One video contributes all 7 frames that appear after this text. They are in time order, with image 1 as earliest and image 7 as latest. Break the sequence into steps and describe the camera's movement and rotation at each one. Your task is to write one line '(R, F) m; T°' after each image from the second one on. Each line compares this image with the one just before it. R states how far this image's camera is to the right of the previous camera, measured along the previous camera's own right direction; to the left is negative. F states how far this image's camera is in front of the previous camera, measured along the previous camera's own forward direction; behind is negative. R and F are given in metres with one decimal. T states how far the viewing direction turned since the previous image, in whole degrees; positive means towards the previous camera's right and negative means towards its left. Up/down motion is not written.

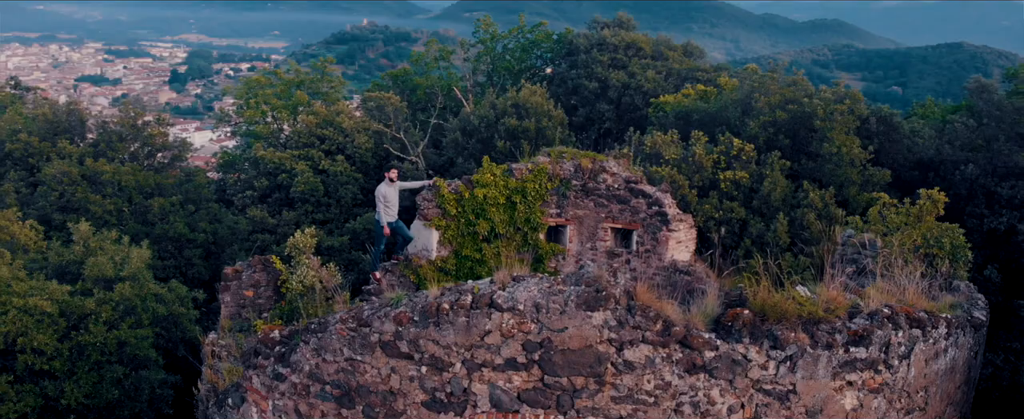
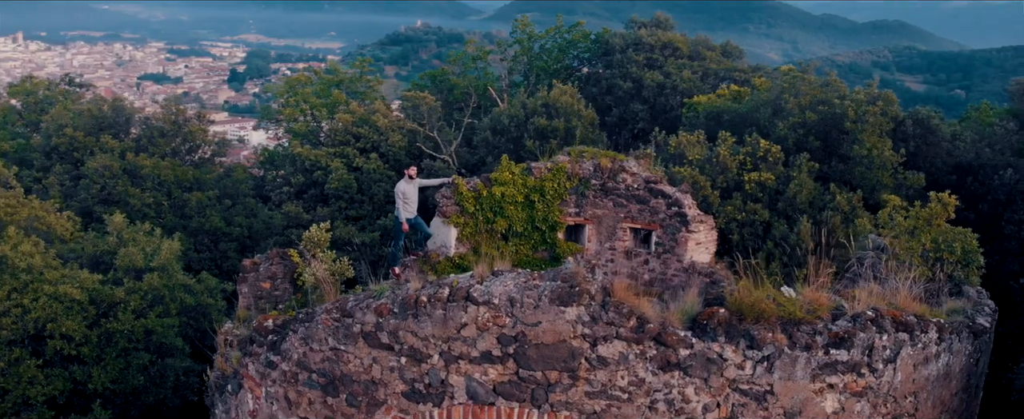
(+0.4, 0.0) m; -4°
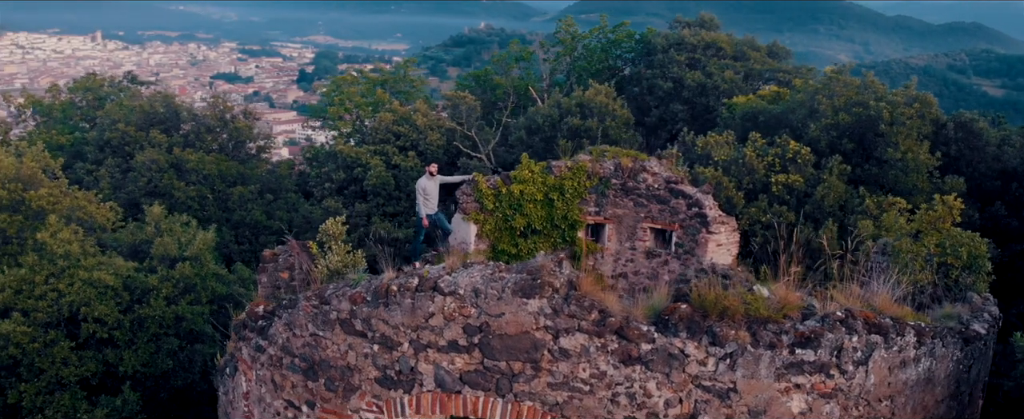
(+0.6, -0.1) m; -4°
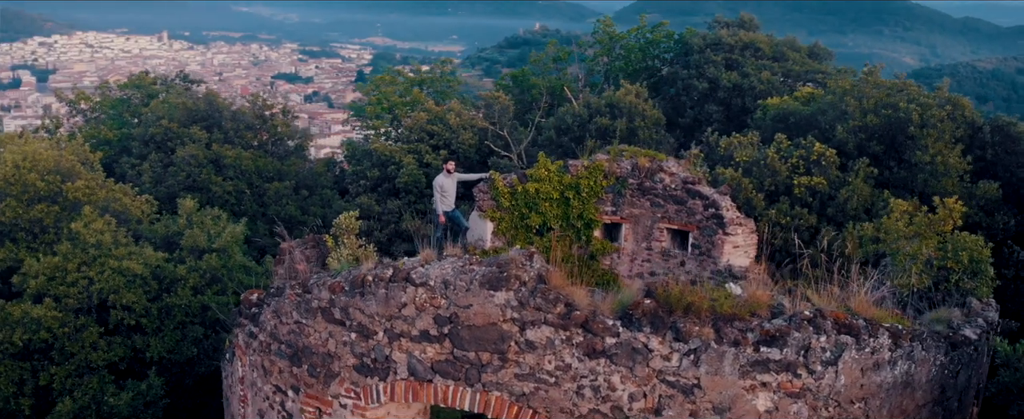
(+0.5, -0.1) m; -4°
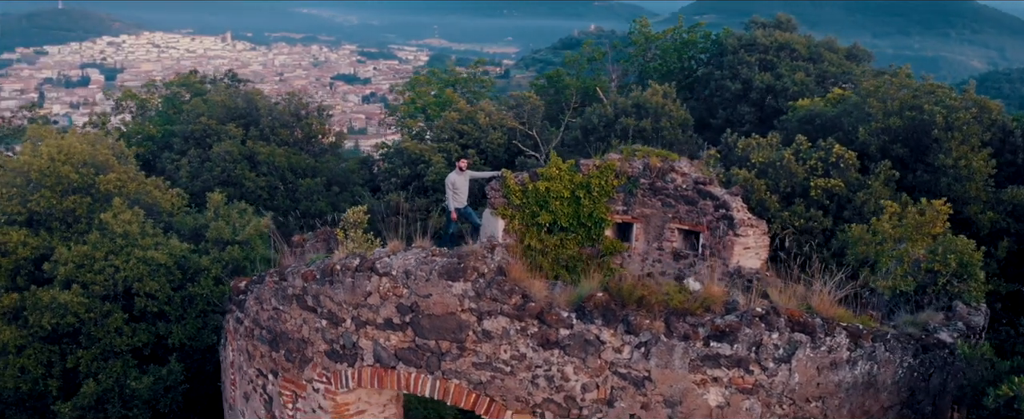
(+0.6, -0.1) m; -4°
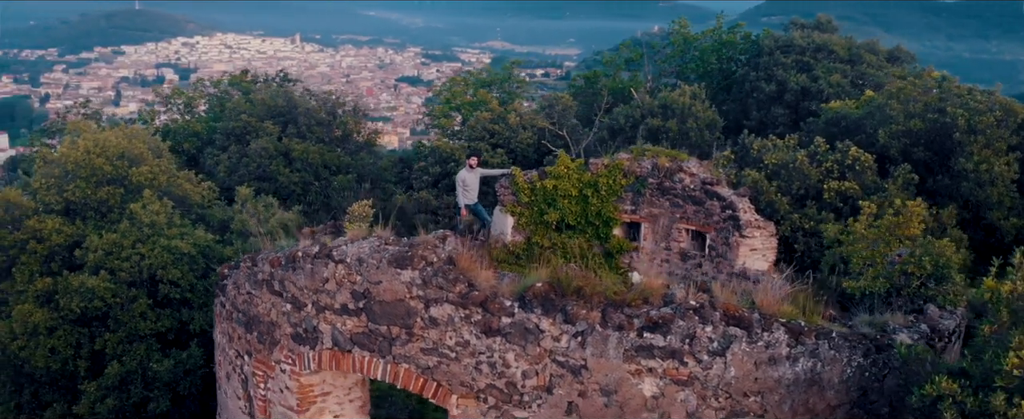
(+0.7, -0.1) m; -4°
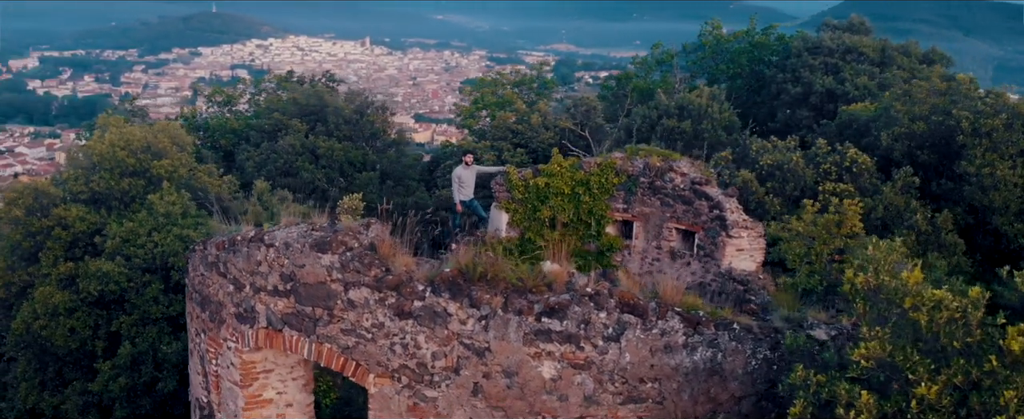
(+1.0, -0.2) m; -5°
